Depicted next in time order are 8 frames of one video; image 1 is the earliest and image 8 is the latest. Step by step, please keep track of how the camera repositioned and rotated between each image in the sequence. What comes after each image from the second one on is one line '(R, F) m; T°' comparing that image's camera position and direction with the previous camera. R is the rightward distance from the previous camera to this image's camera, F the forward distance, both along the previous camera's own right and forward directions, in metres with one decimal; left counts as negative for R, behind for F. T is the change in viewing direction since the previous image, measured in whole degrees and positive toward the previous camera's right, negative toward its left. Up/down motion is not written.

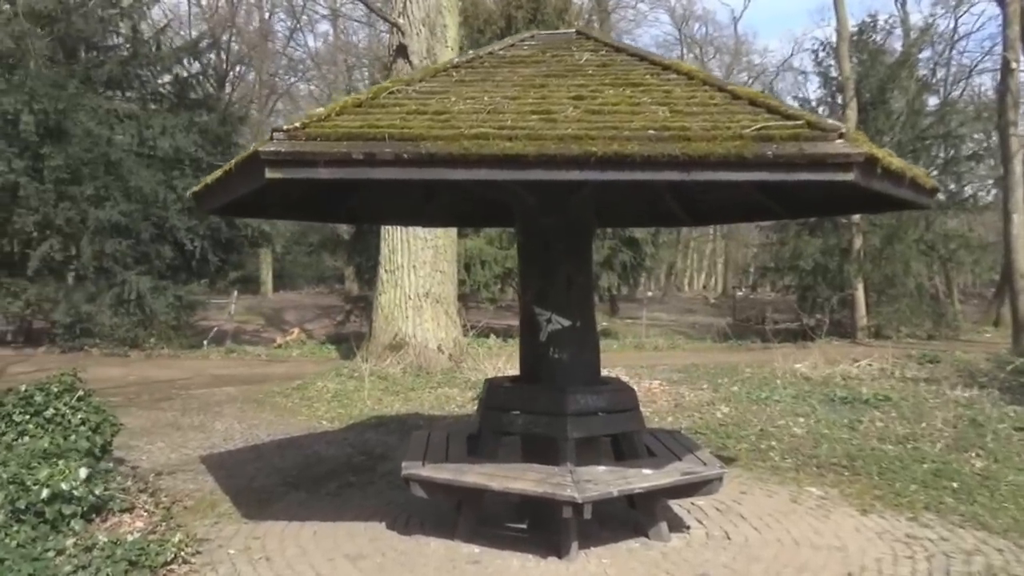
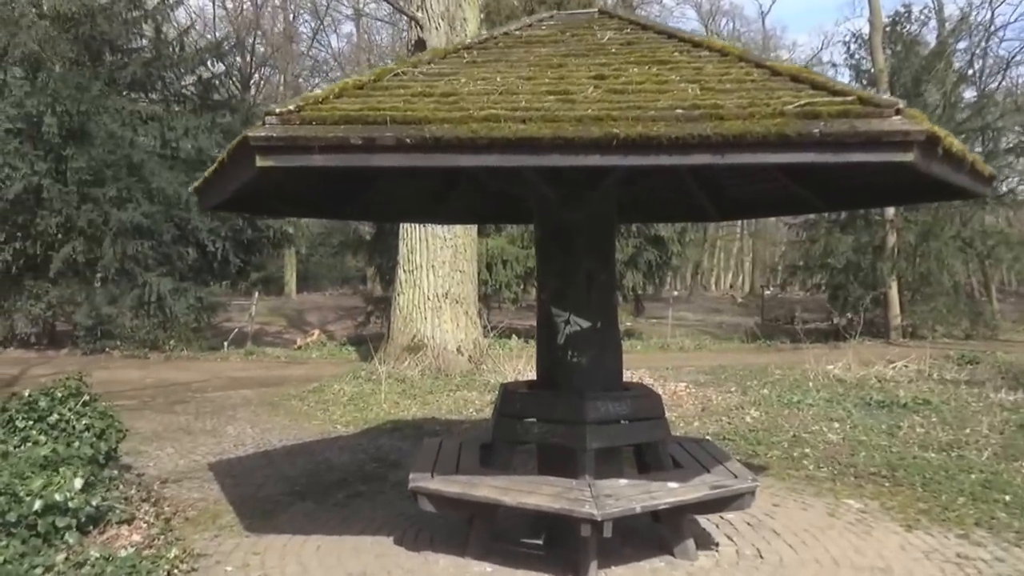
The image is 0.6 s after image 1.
(+0.1, +0.4) m; -2°
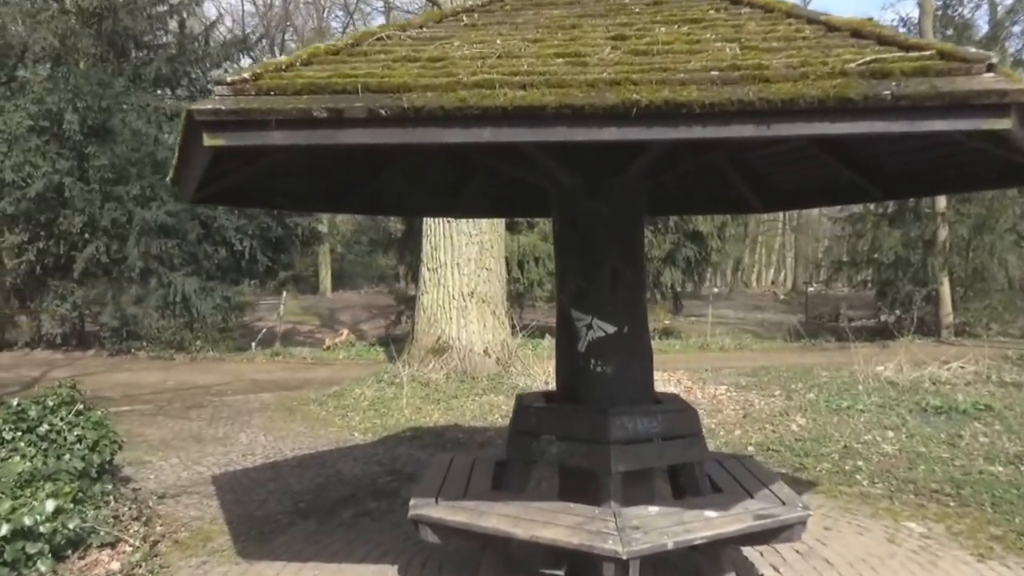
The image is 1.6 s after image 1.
(+0.1, +0.7) m; -2°
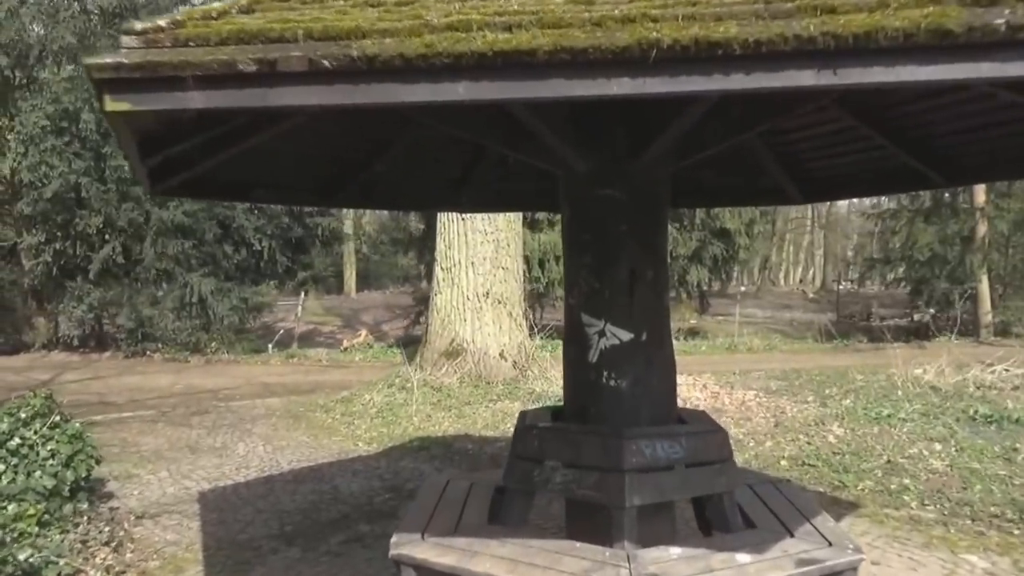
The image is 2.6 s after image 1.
(+0.1, +0.7) m; -2°
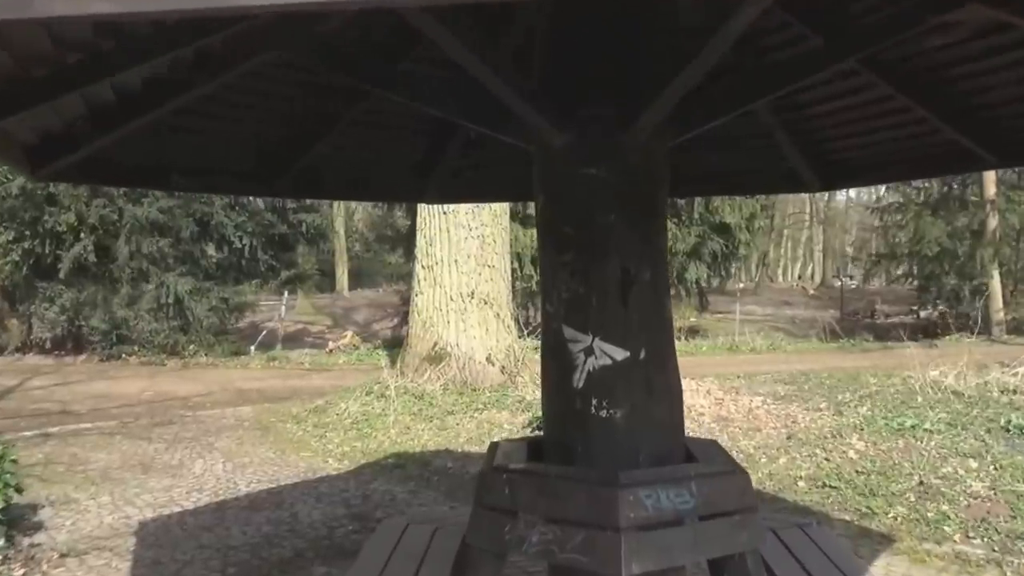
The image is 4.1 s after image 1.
(+0.1, +1.0) m; 0°
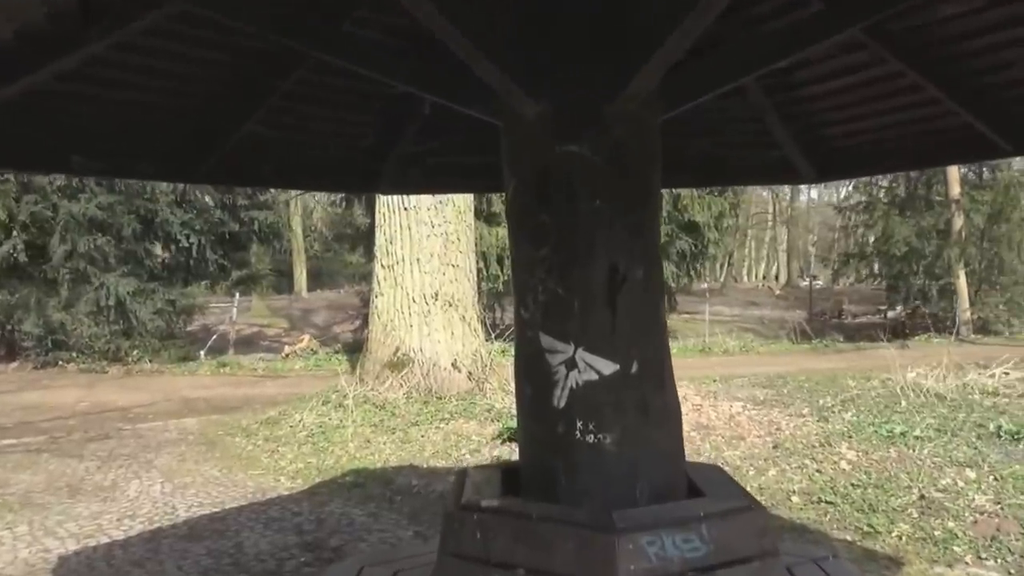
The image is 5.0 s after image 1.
(-0.1, +0.7) m; +2°
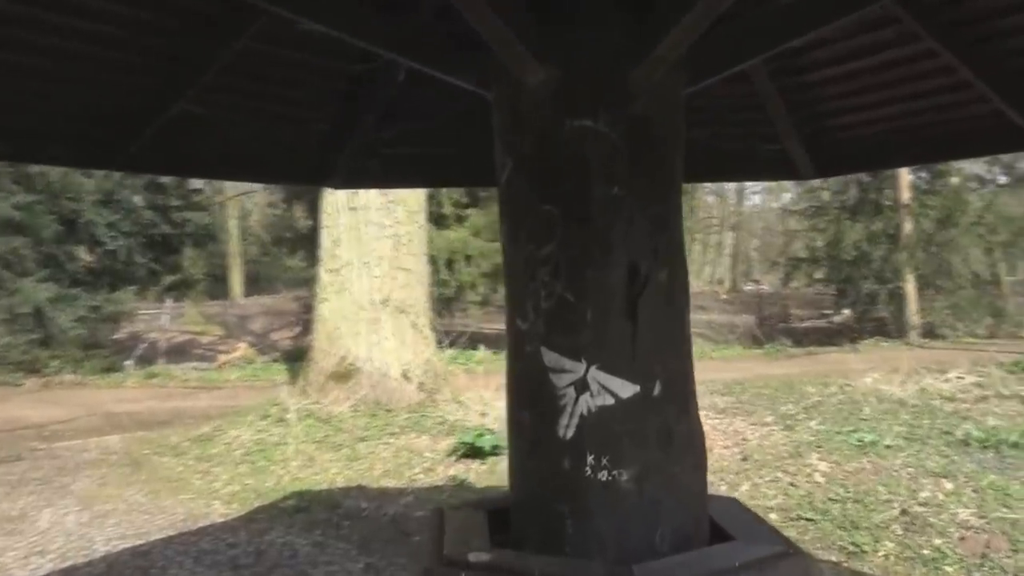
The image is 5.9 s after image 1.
(-0.1, +0.6) m; +4°
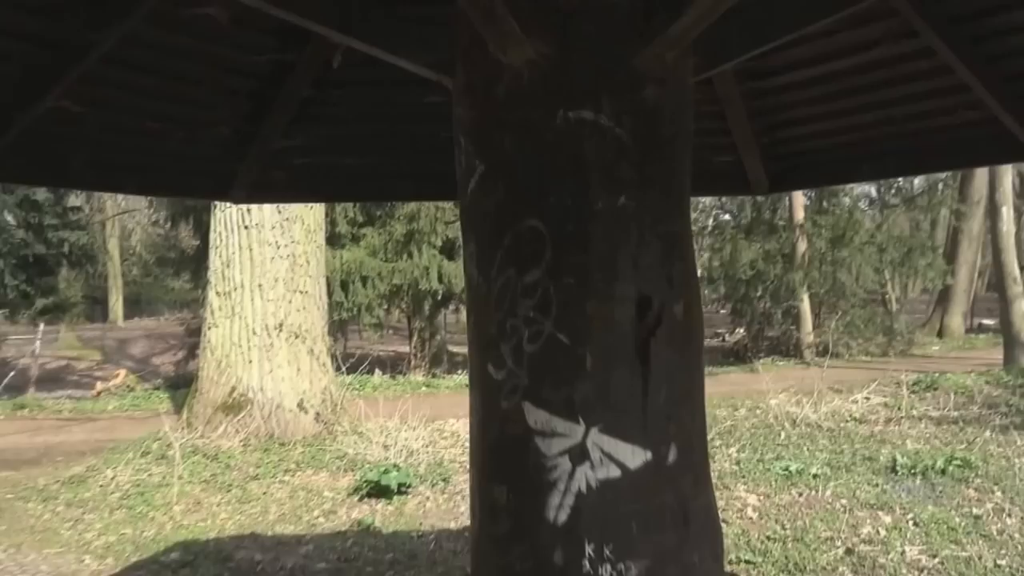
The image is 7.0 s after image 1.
(-0.2, +0.7) m; +7°
